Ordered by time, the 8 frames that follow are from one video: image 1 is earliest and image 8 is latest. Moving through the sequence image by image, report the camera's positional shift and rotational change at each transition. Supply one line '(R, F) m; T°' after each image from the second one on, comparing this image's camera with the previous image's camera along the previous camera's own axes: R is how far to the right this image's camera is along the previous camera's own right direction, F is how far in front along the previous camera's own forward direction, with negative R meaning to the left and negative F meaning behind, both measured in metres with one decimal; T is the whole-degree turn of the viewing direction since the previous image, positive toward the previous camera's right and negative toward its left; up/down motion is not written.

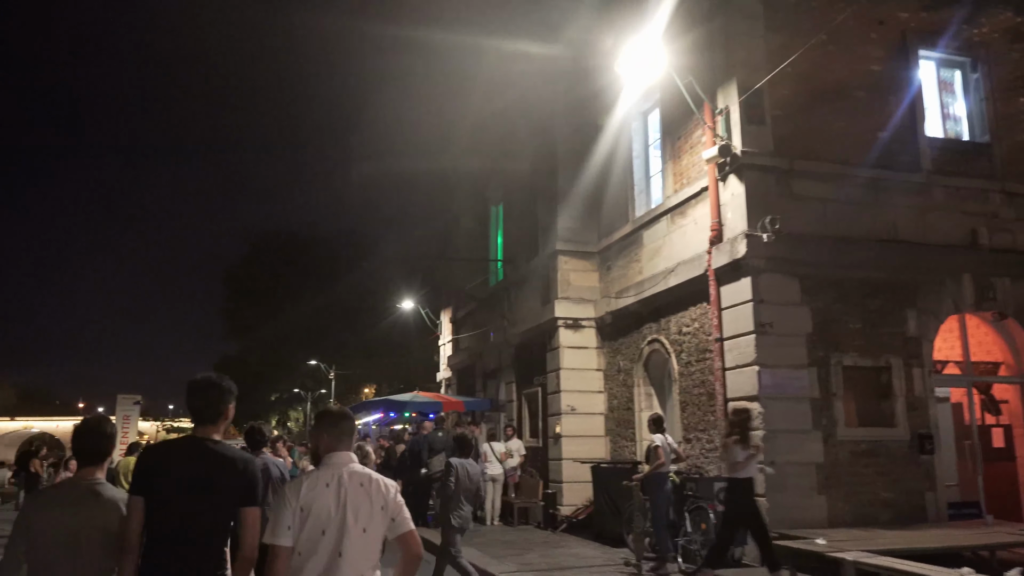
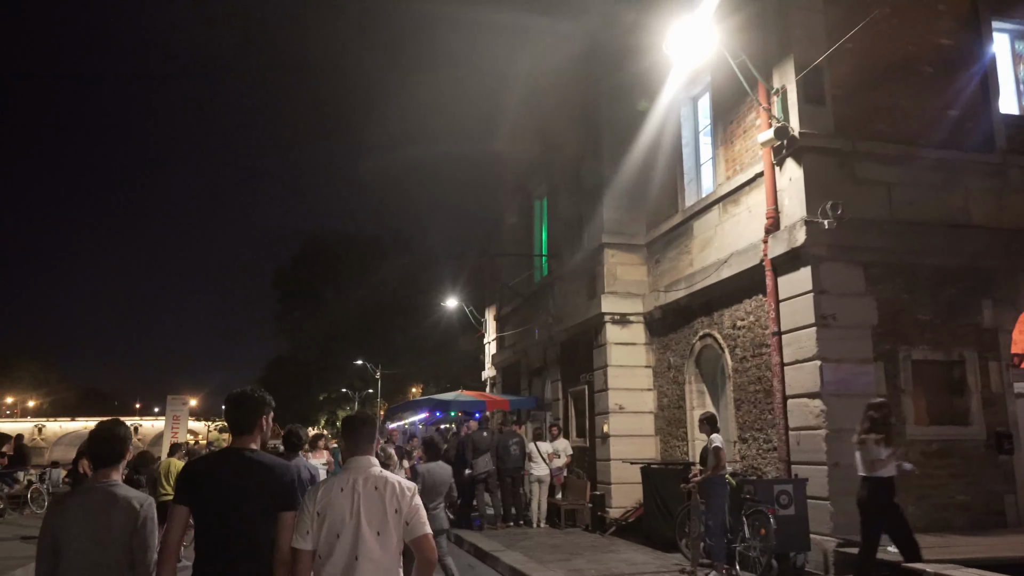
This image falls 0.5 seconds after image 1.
(0.0, +0.4) m; -3°
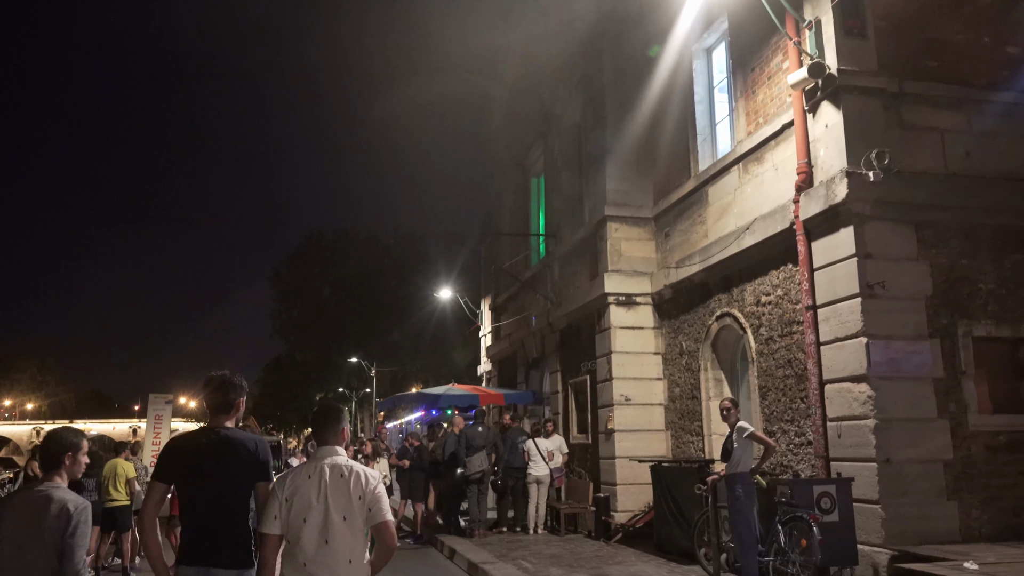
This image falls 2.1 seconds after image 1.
(+0.1, +1.5) m; 0°
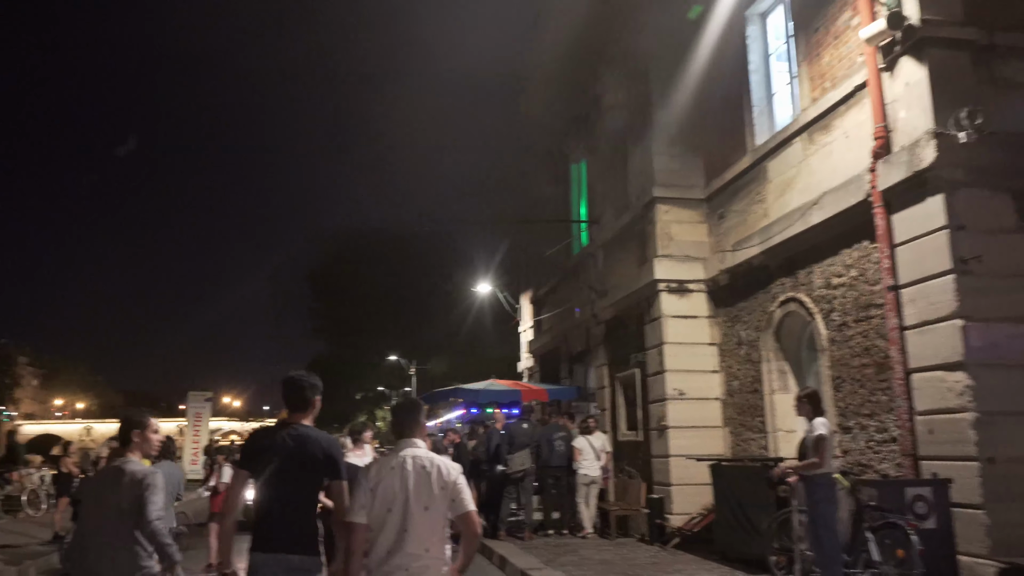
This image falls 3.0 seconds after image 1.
(-0.1, +0.8) m; -3°
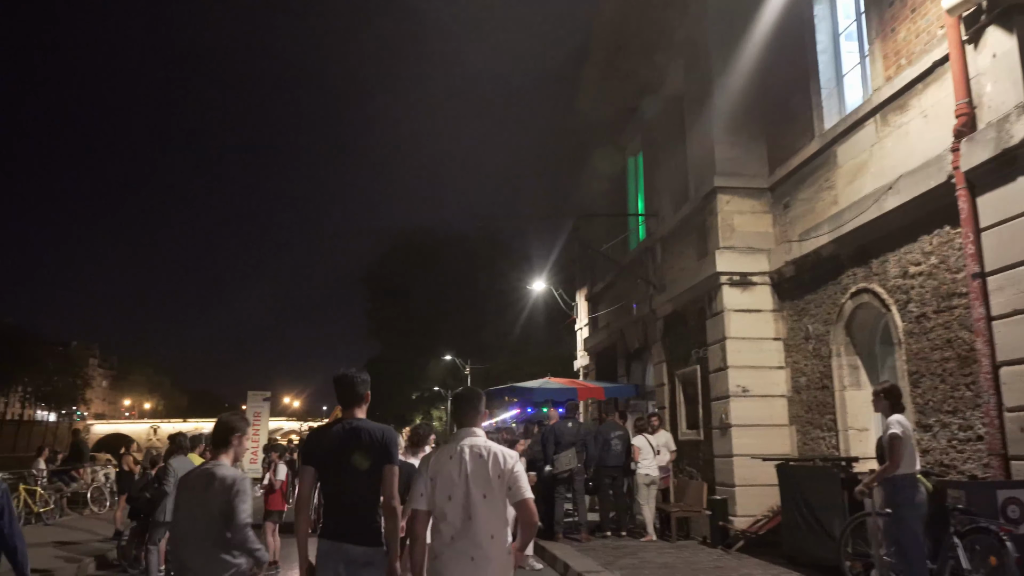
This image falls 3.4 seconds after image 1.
(0.0, +0.3) m; -4°
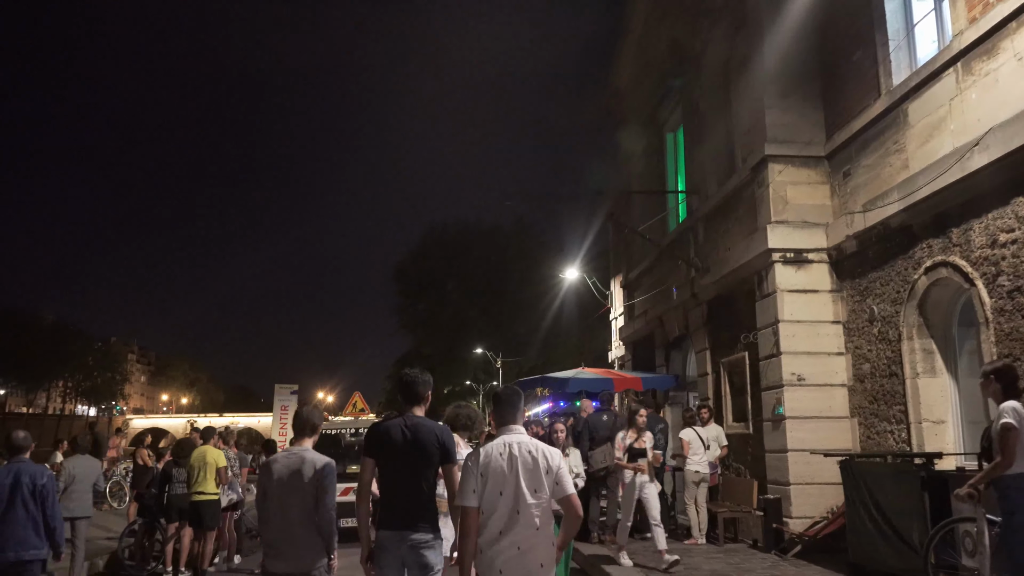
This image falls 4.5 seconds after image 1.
(0.0, +0.9) m; -2°
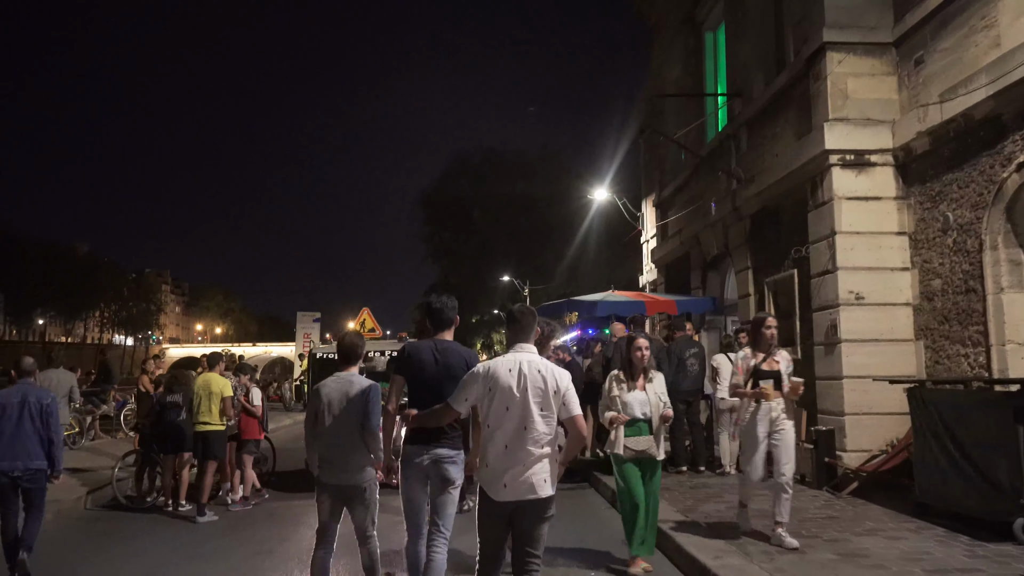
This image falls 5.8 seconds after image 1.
(+0.1, +1.0) m; -2°
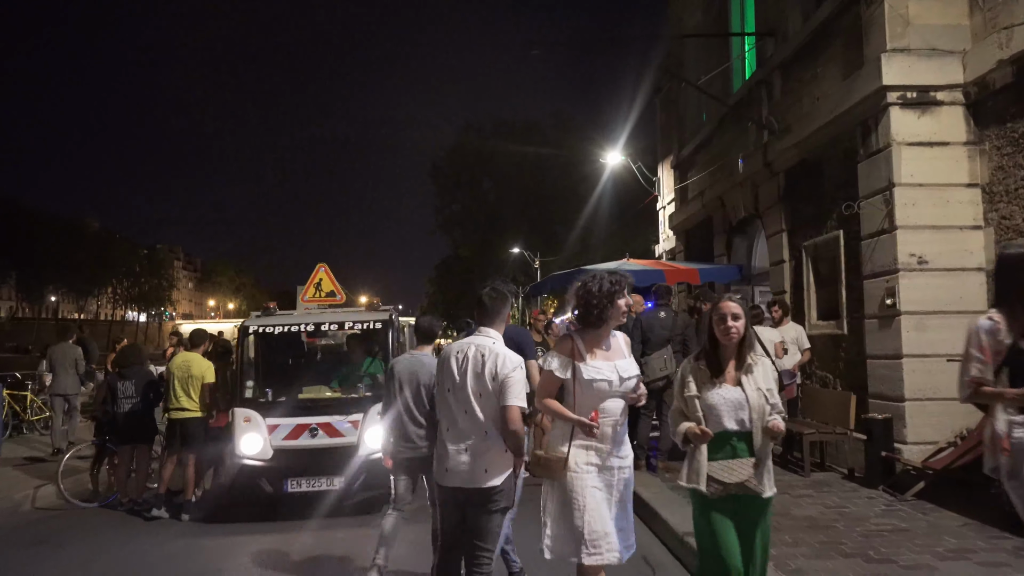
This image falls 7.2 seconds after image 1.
(+0.1, +1.3) m; -1°
